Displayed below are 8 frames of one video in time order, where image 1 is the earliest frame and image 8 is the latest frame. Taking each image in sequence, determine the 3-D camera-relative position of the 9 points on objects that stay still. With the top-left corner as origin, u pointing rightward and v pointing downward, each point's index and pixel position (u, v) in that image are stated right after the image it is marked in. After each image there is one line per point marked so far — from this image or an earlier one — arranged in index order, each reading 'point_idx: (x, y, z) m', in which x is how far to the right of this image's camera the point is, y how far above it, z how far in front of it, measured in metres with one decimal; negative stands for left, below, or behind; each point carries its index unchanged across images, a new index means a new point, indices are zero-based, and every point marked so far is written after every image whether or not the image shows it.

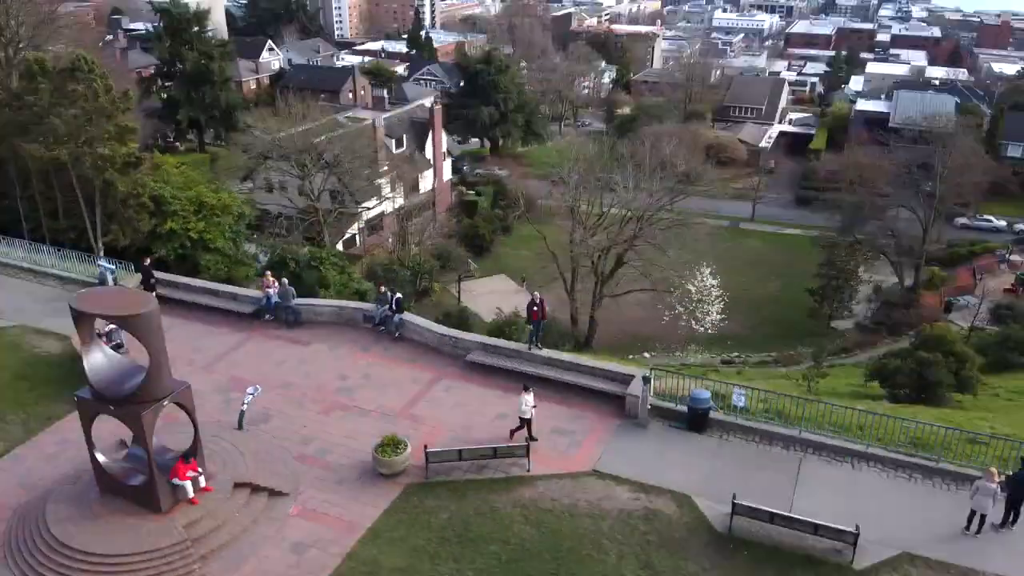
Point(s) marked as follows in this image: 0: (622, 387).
0: (+1.7, -1.4, +11.5) m
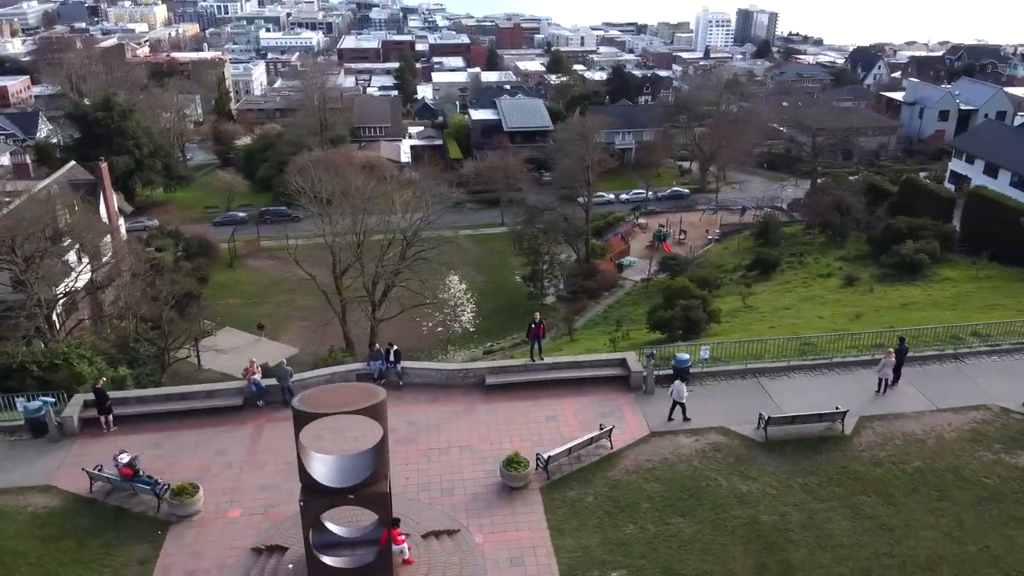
0: (+2.1, -1.4, +14.8) m
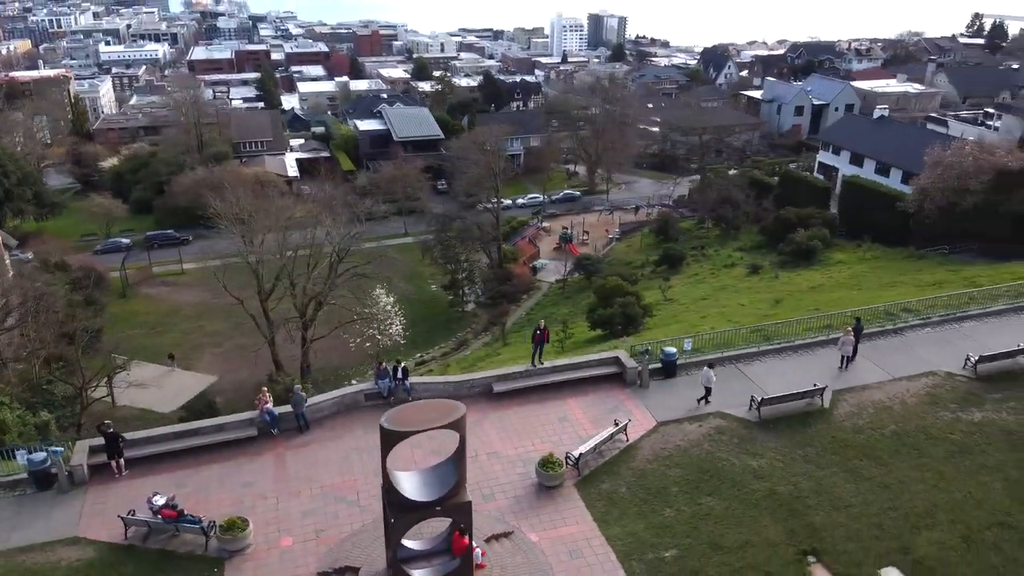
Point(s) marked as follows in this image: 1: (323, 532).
0: (+2.1, -1.4, +15.8) m
1: (-2.8, -3.6, +12.0) m
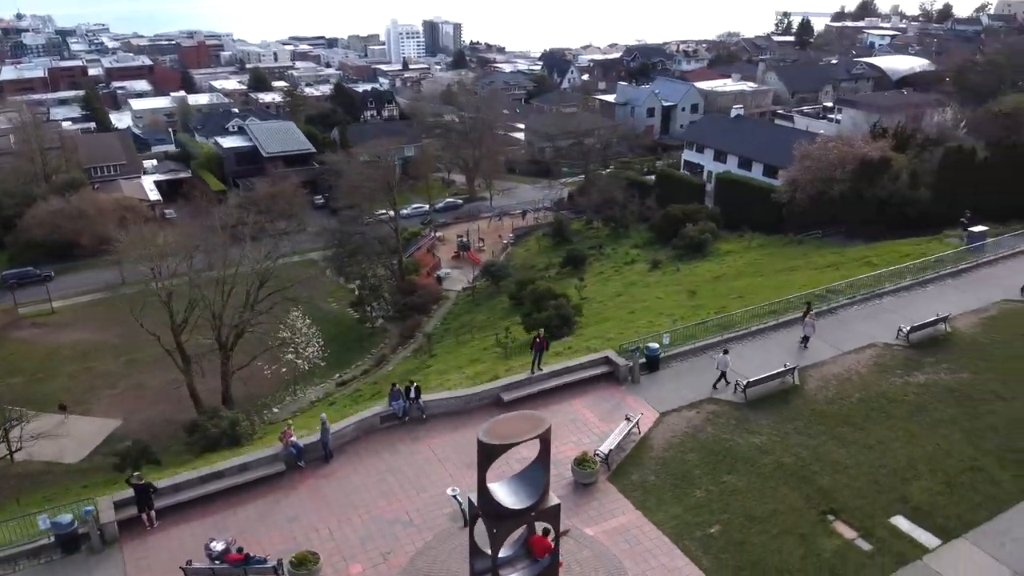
0: (+2.0, -1.5, +16.9) m
1: (-1.8, -4.0, +12.2) m
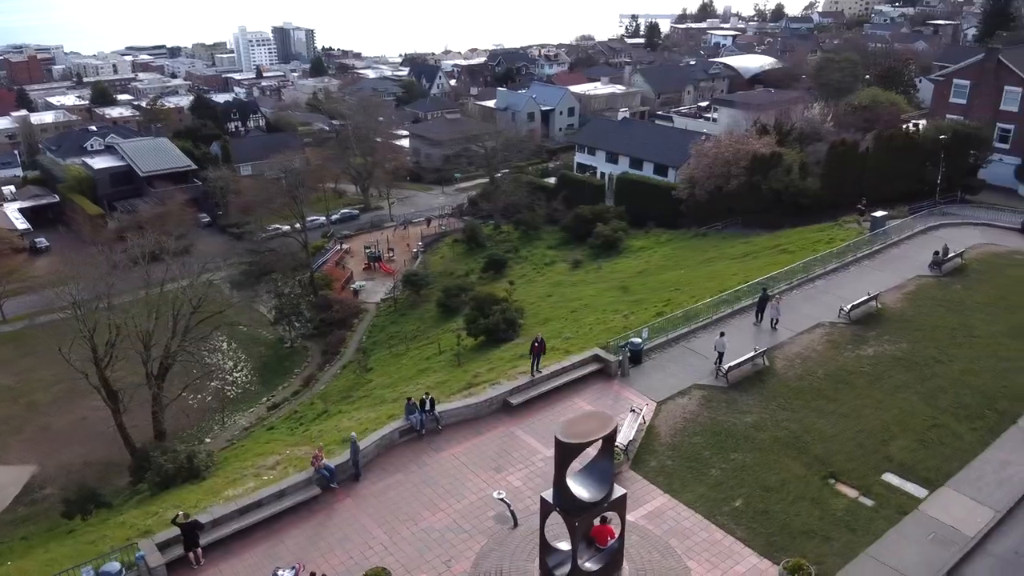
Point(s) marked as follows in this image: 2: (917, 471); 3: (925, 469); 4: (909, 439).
0: (+1.9, -1.6, +17.8) m
1: (-0.9, -4.2, +12.6) m
2: (+7.3, -3.3, +14.8) m
3: (+7.4, -3.3, +14.8) m
4: (+7.6, -2.9, +15.6) m
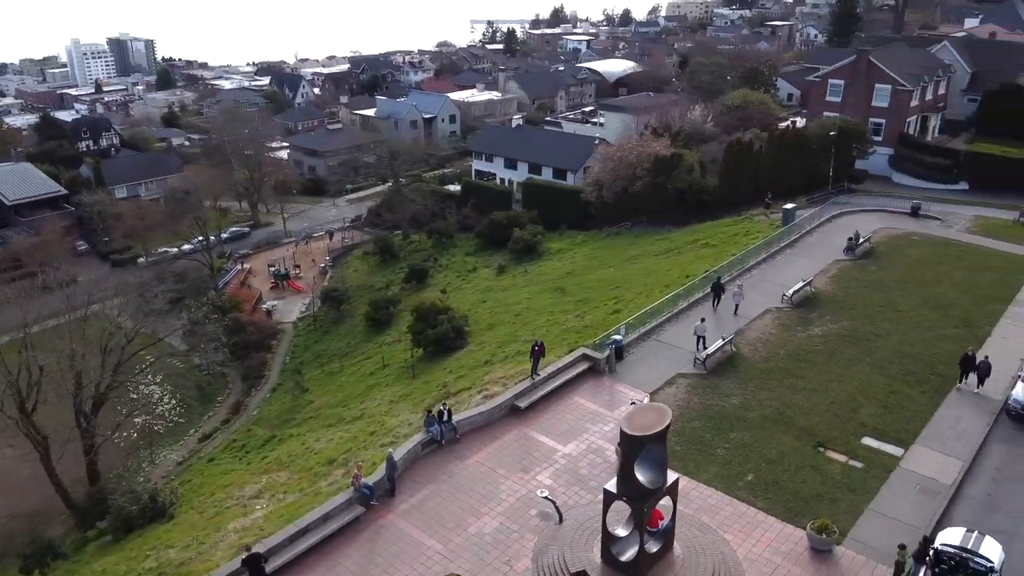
0: (+1.8, -1.6, +18.8) m
1: (0.0, -4.4, +13.1) m
2: (+7.7, -3.0, +16.7) m
3: (+7.8, -2.9, +16.7) m
4: (+7.7, -2.5, +17.6) m
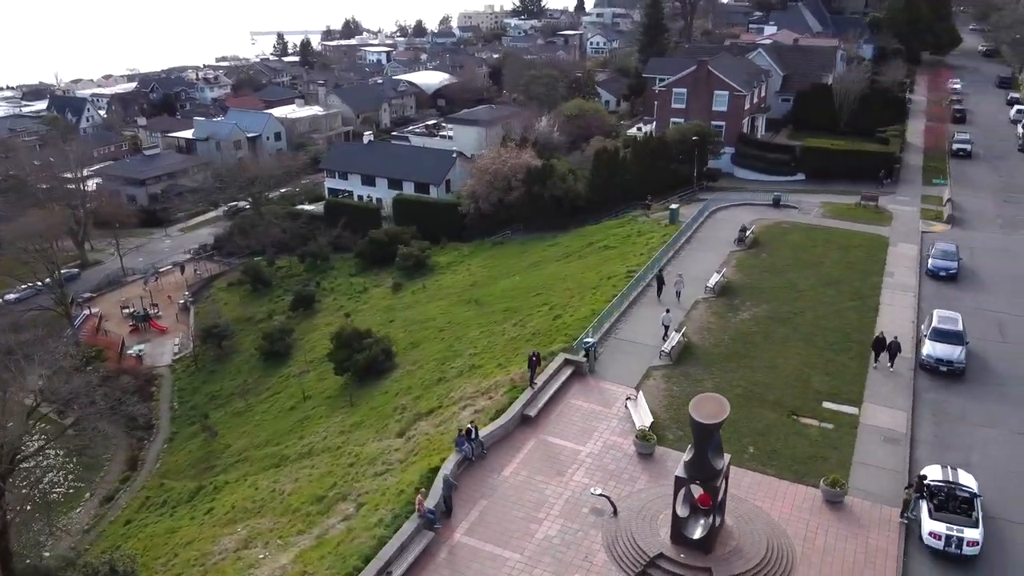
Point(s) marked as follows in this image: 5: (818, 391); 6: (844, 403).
0: (+1.4, -1.8, +19.9) m
1: (+1.3, -4.6, +14.1) m
2: (+7.7, -2.6, +19.4) m
3: (+7.9, -2.5, +19.4) m
4: (+7.6, -2.1, +20.2) m
5: (+7.3, -2.5, +19.6) m
6: (+7.7, -2.7, +19.1) m
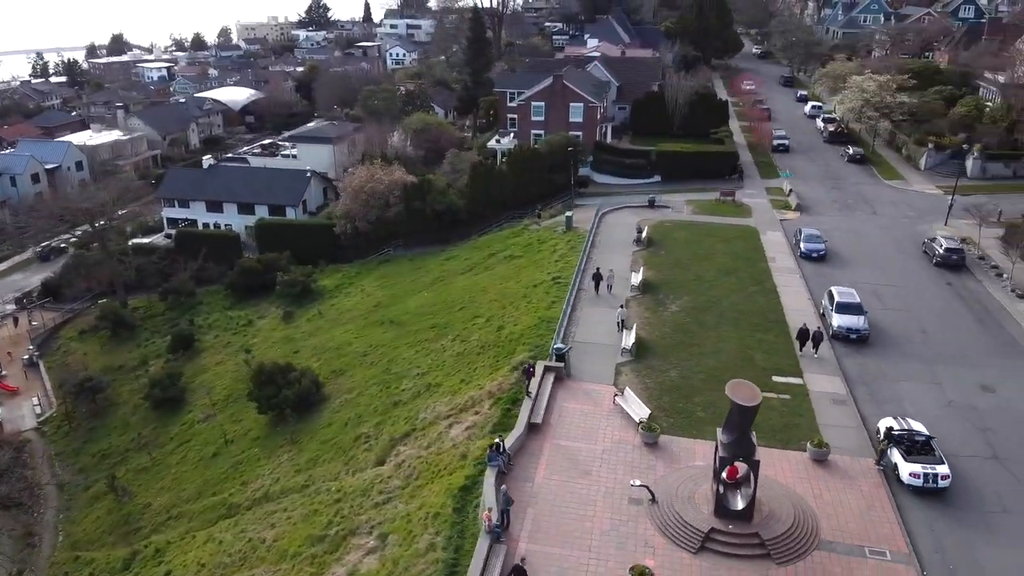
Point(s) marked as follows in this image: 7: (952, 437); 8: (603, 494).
0: (+0.9, -2.1, +21.0) m
1: (+2.6, -4.8, +15.3) m
2: (+7.3, -2.2, +22.0) m
3: (+7.4, -2.1, +22.1) m
4: (+6.8, -1.8, +22.8) m
5: (+6.8, -2.2, +22.1) m
6: (+7.3, -2.3, +21.7) m
7: (+10.1, -3.4, +19.0) m
8: (+1.9, -4.2, +16.7) m
